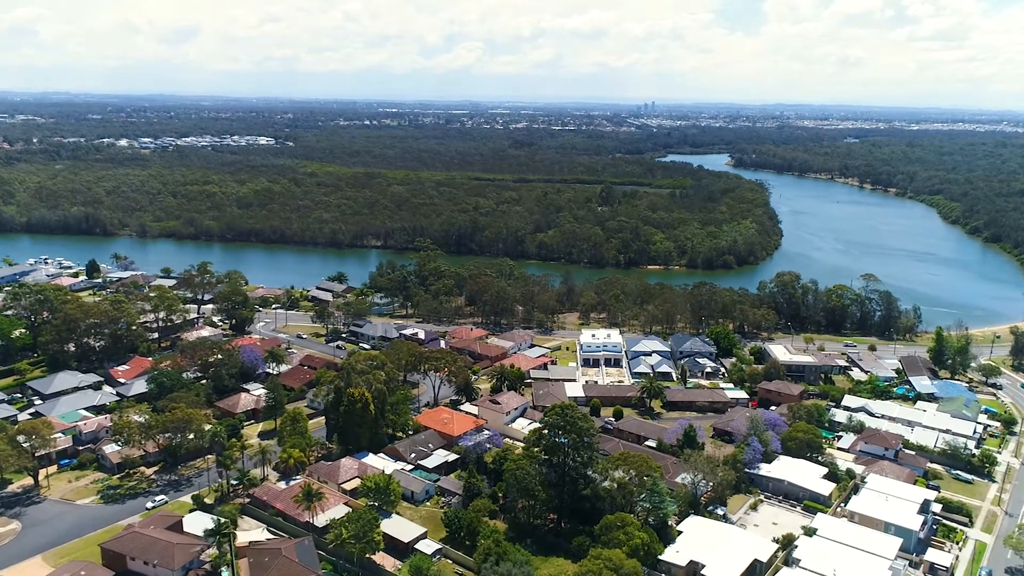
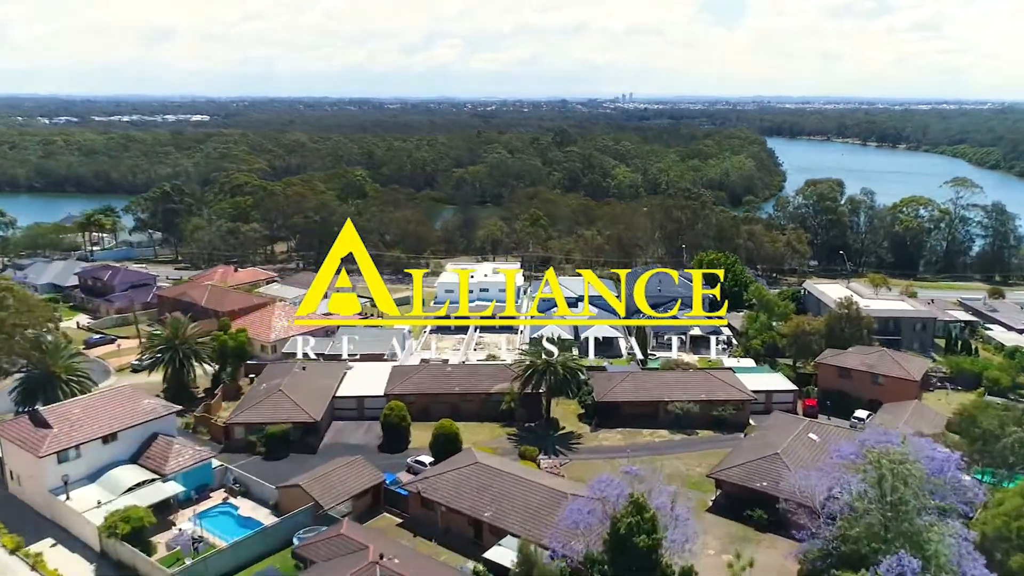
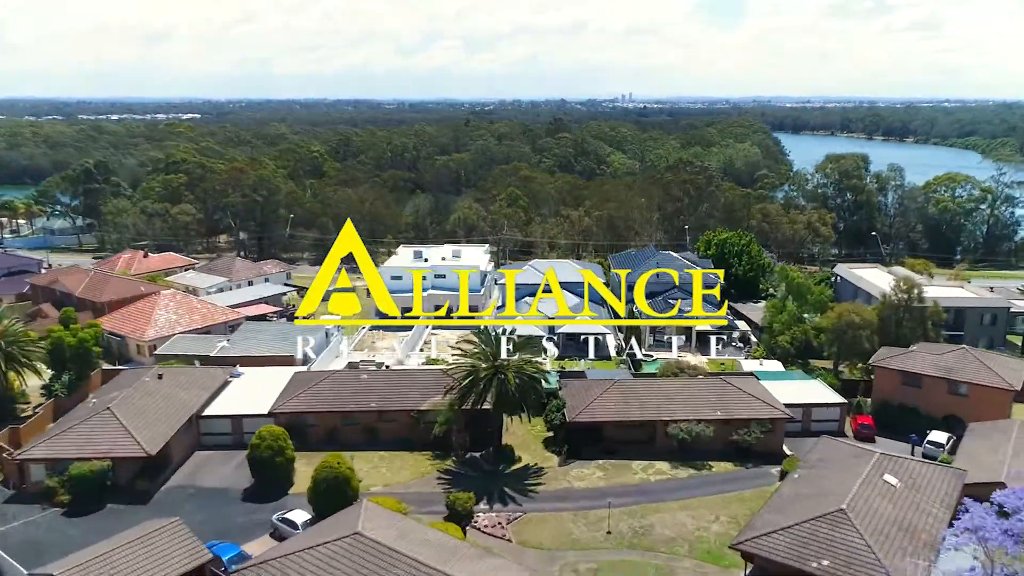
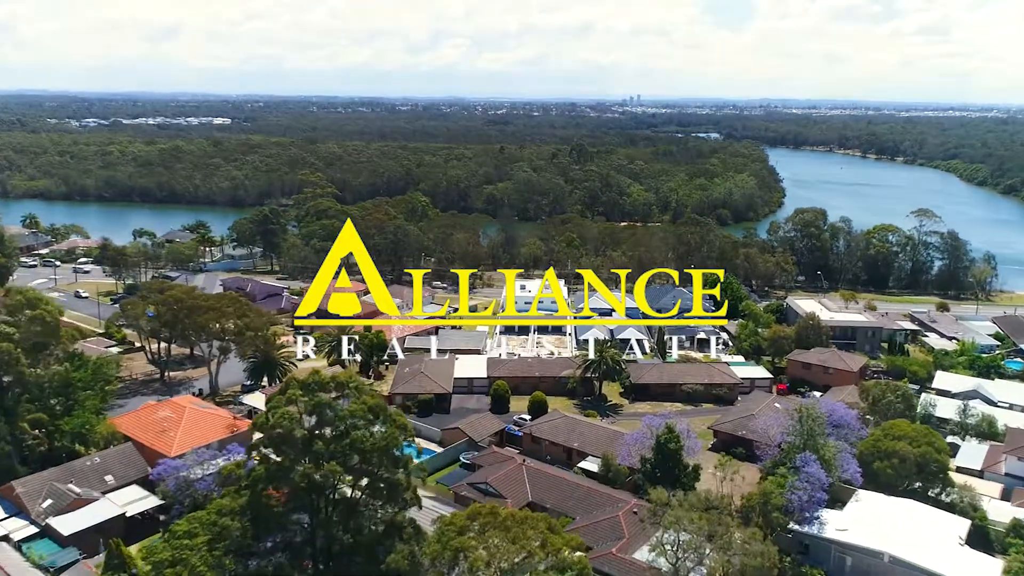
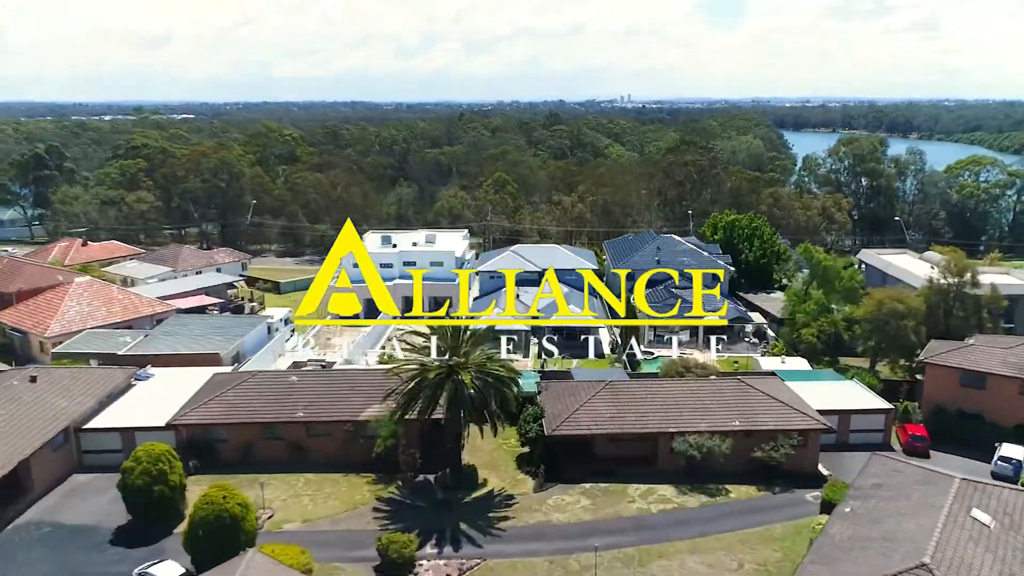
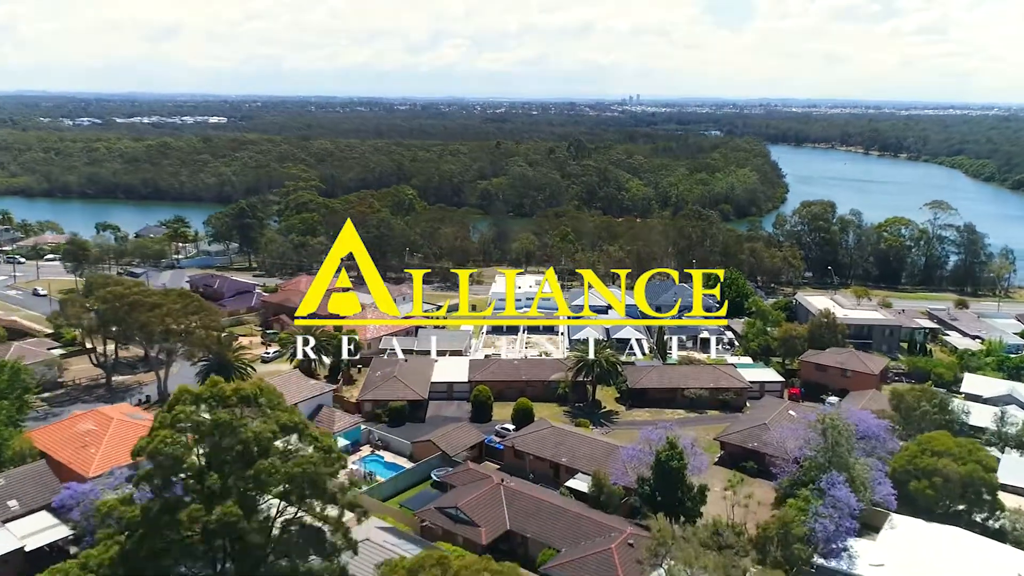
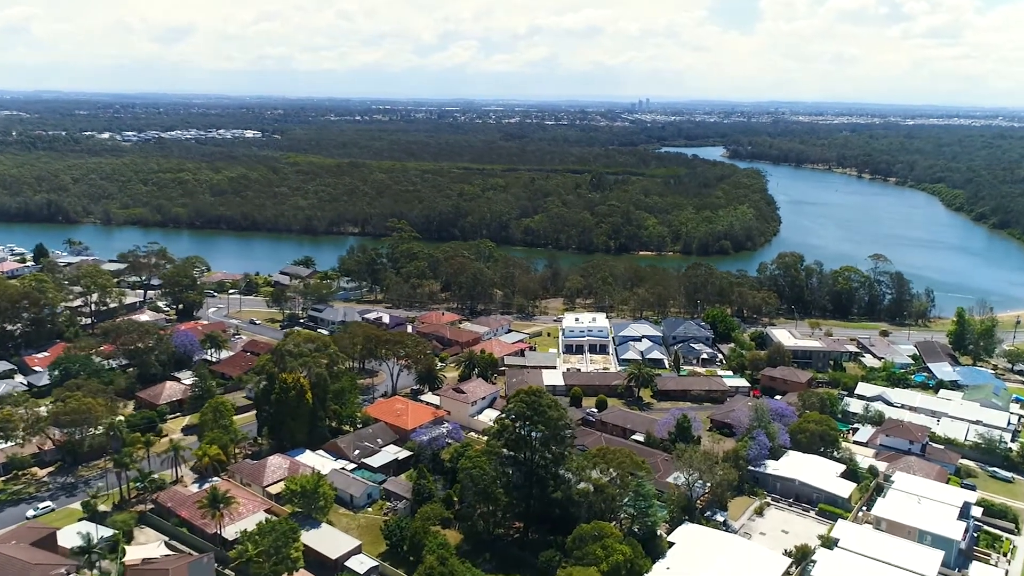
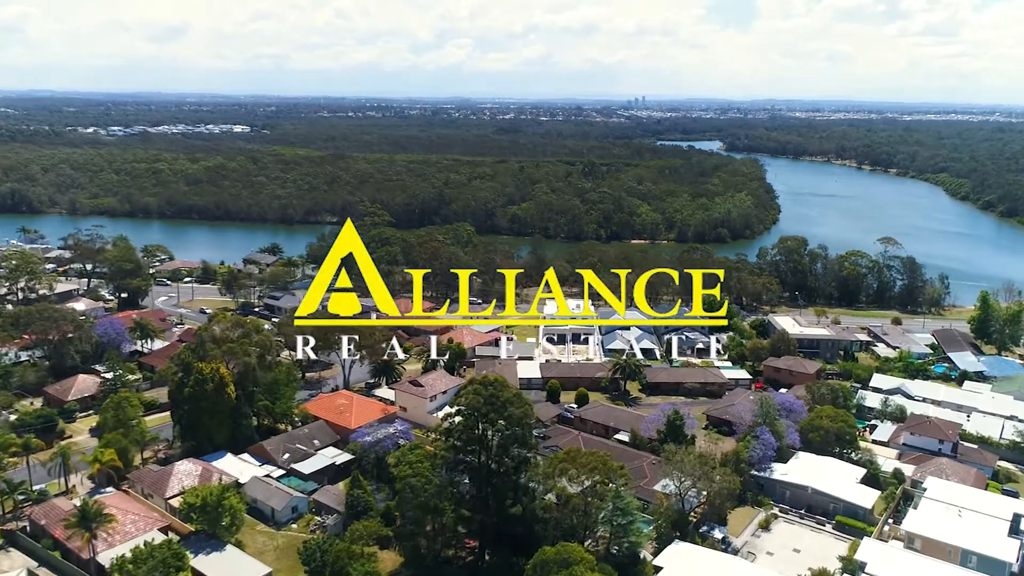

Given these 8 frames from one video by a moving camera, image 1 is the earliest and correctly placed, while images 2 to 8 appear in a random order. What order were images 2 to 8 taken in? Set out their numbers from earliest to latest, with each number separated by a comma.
7, 8, 4, 6, 2, 3, 5
